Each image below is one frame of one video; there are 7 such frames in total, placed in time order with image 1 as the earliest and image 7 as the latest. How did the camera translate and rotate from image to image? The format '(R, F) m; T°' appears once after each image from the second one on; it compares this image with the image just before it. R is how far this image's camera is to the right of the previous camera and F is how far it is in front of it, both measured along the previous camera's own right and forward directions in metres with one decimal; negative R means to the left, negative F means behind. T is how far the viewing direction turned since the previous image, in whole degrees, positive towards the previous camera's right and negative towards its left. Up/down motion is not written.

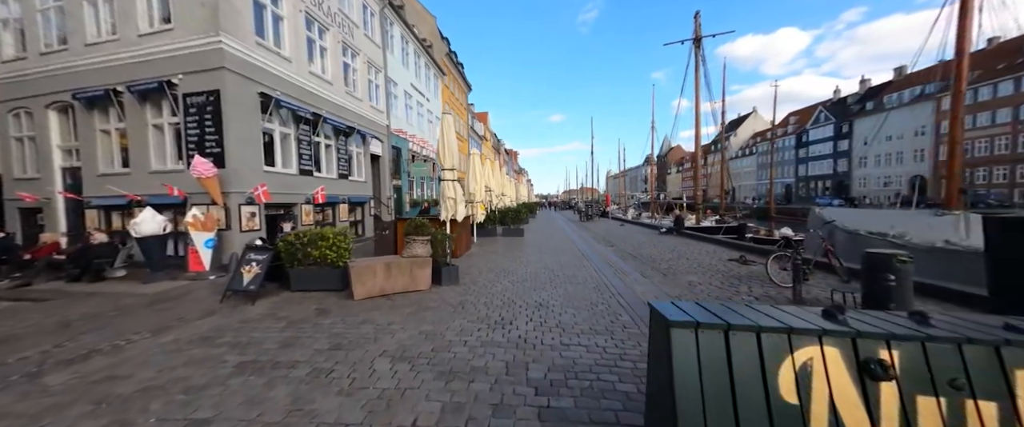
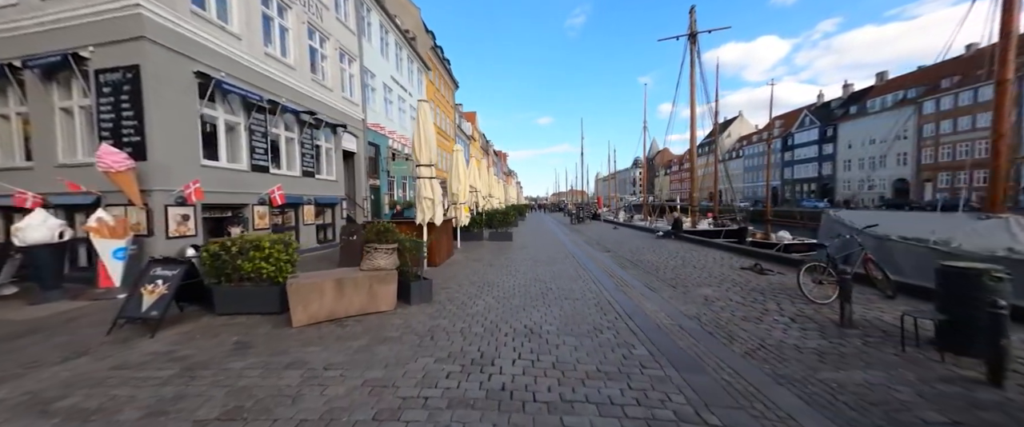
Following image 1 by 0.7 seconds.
(+0.1, +1.3) m; +2°
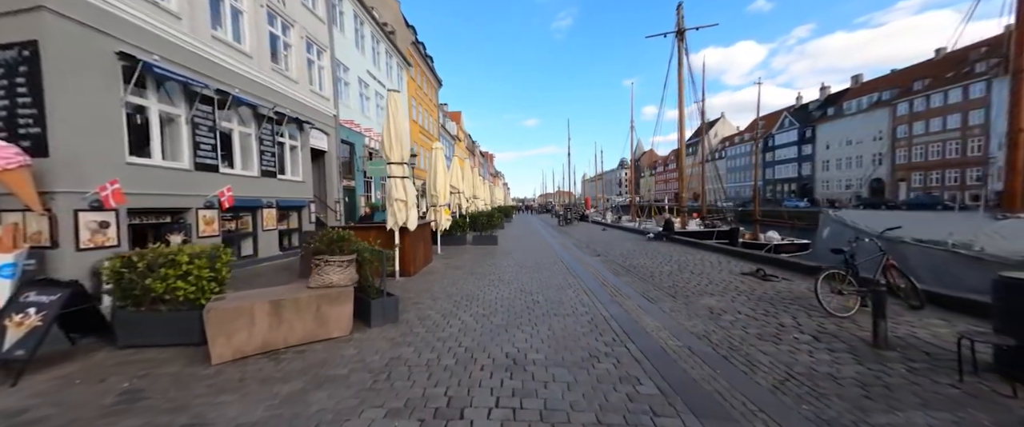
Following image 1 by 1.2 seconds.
(+0.1, +0.9) m; +2°
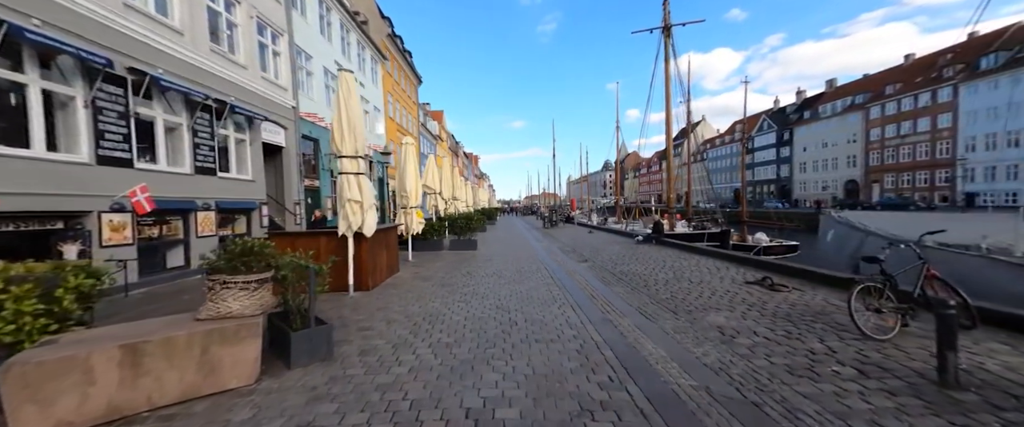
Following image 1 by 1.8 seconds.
(+0.2, +1.2) m; +2°
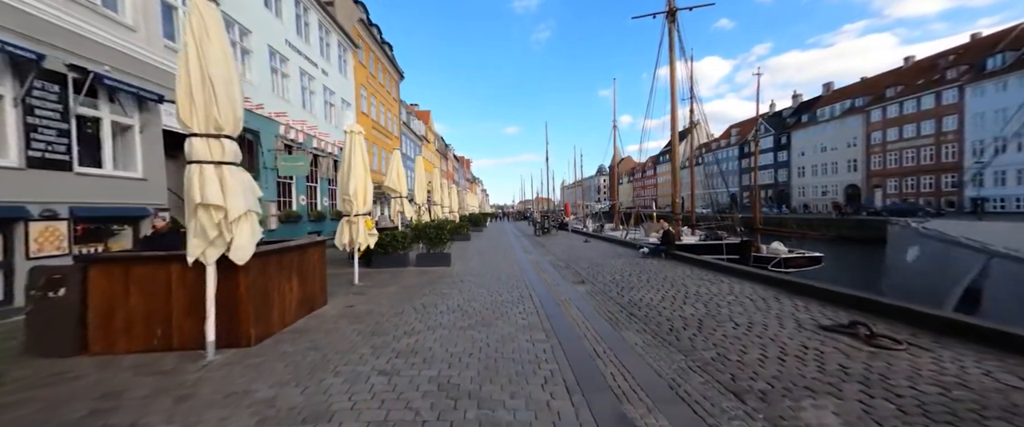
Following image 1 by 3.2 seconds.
(+0.5, +2.6) m; +1°
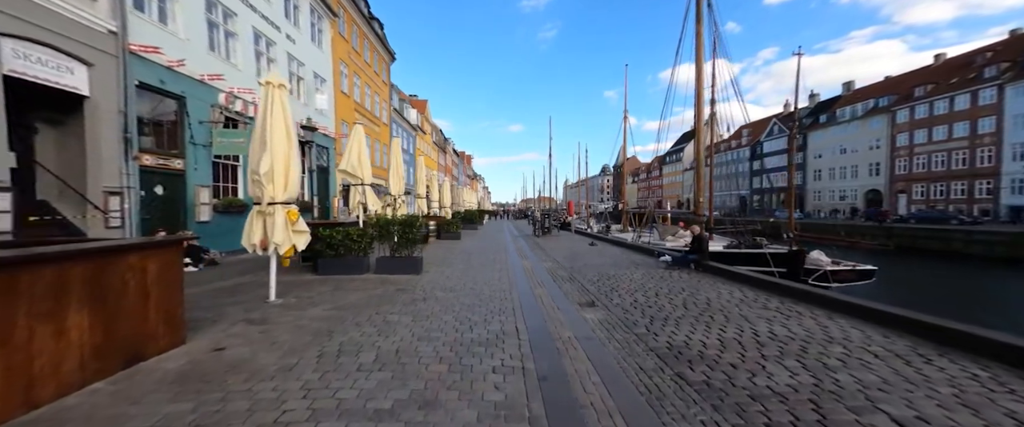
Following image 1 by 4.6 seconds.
(+0.3, +2.8) m; 0°
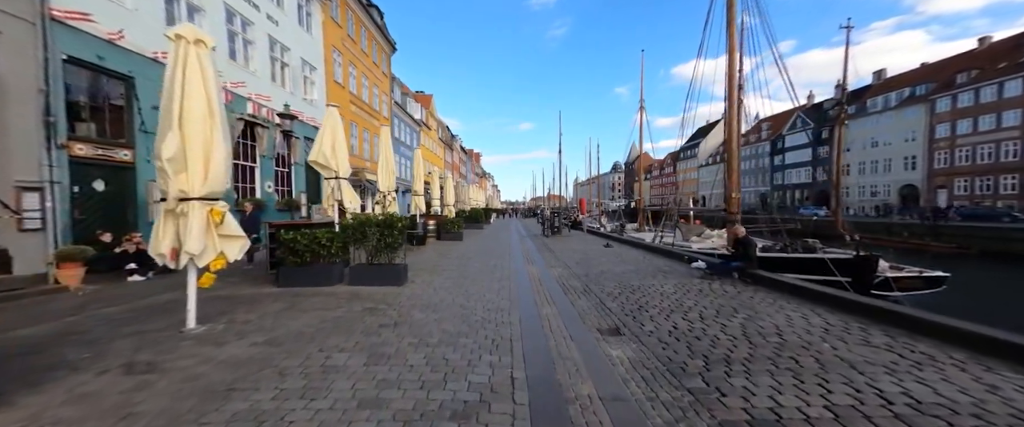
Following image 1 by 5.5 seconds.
(+0.2, +1.7) m; -2°
